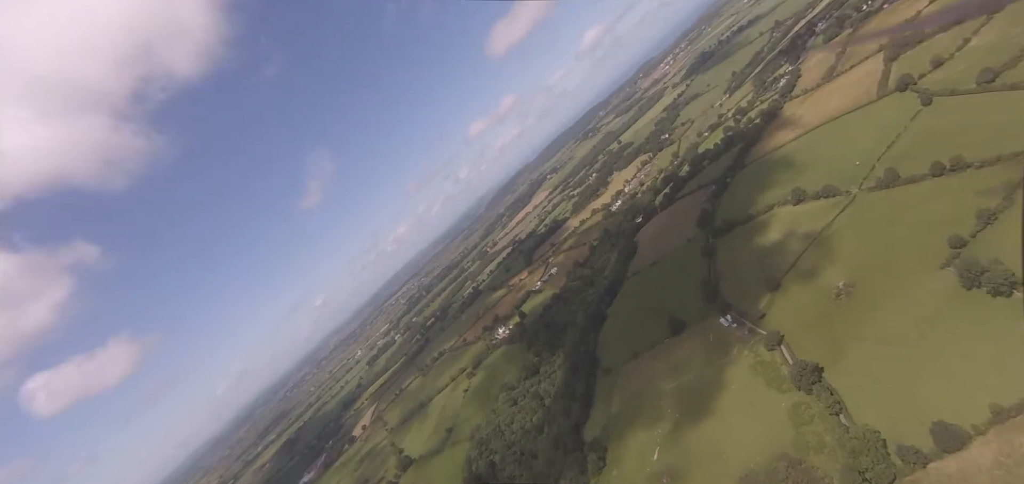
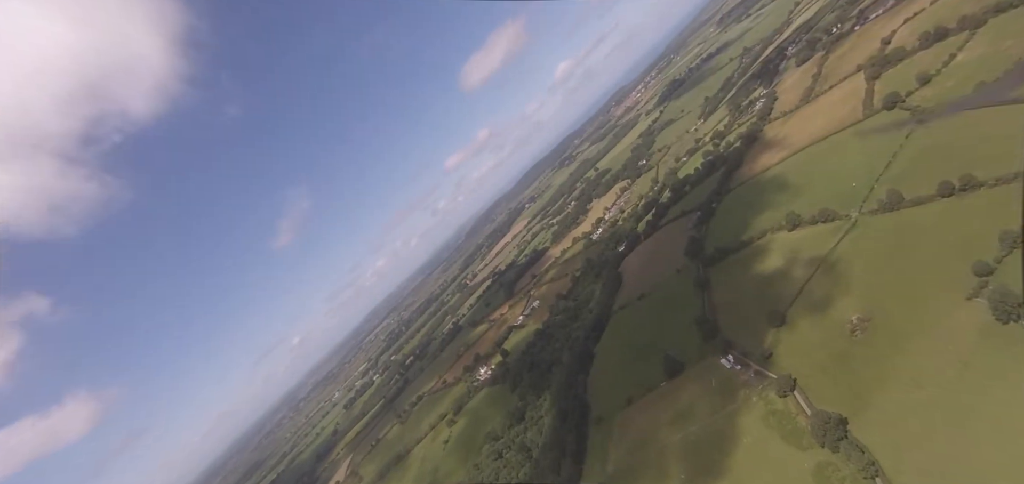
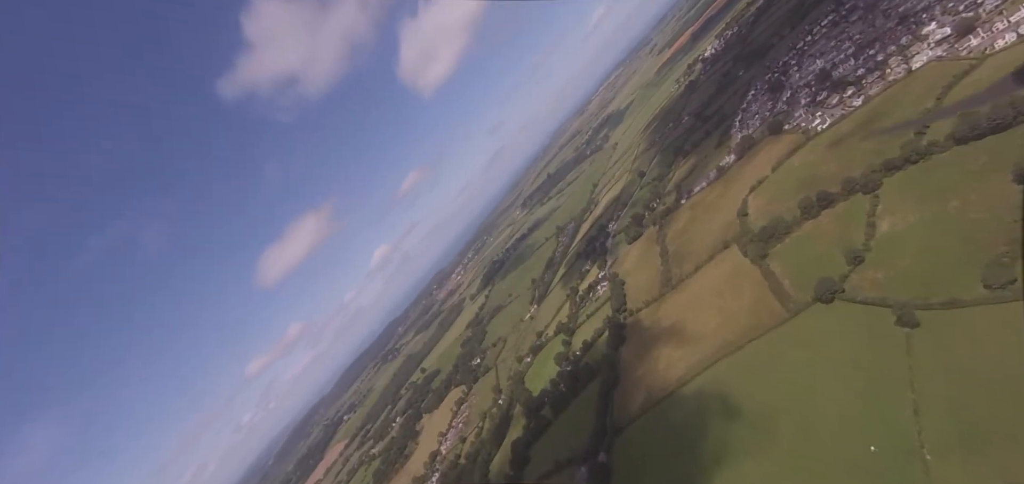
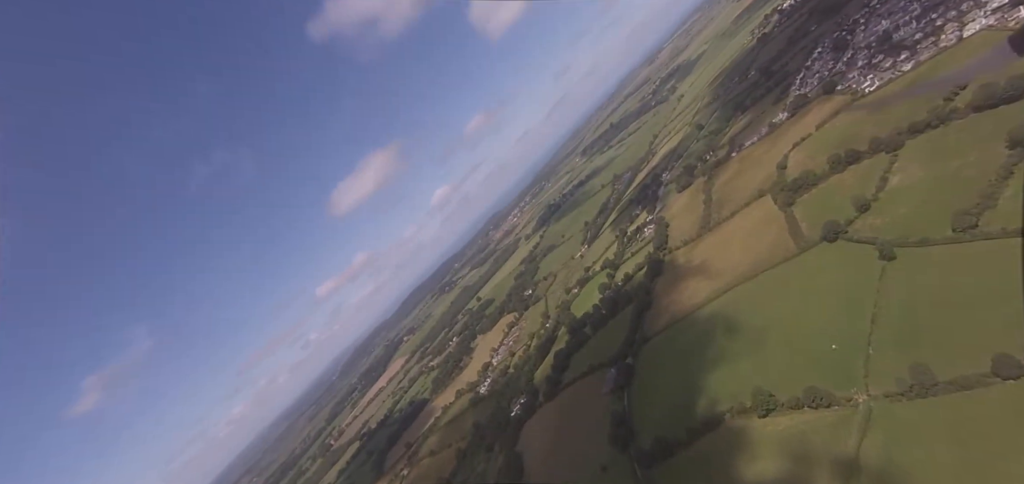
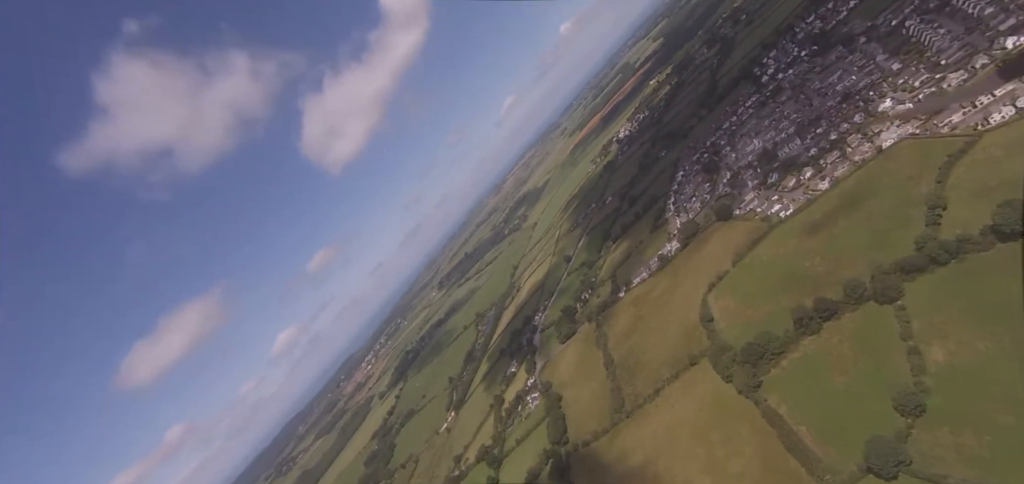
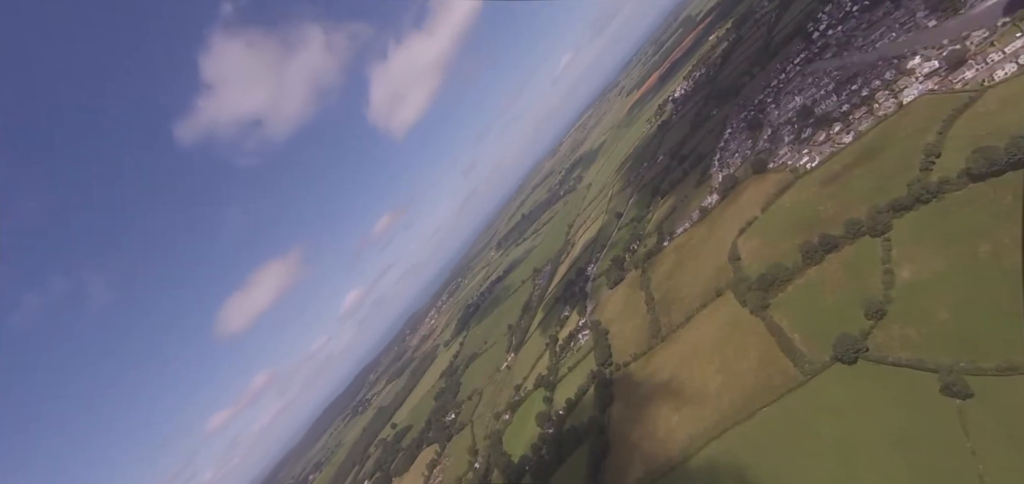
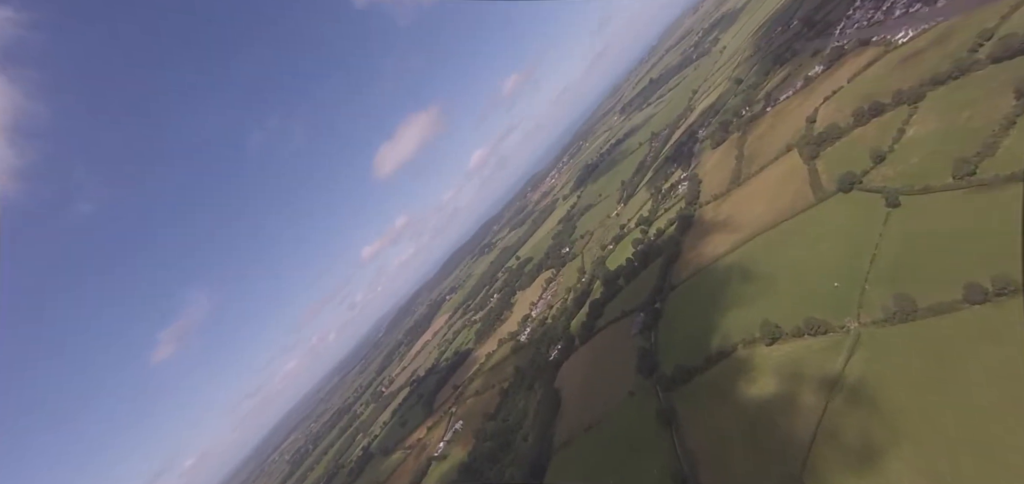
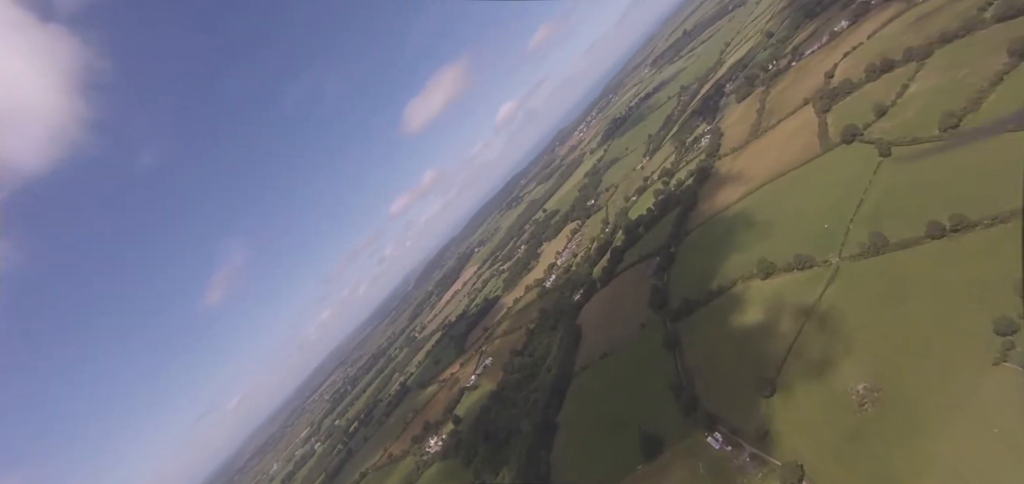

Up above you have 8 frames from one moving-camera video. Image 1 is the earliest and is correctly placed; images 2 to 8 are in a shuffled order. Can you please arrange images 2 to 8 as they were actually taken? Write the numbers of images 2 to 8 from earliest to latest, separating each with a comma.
2, 8, 7, 4, 3, 6, 5
